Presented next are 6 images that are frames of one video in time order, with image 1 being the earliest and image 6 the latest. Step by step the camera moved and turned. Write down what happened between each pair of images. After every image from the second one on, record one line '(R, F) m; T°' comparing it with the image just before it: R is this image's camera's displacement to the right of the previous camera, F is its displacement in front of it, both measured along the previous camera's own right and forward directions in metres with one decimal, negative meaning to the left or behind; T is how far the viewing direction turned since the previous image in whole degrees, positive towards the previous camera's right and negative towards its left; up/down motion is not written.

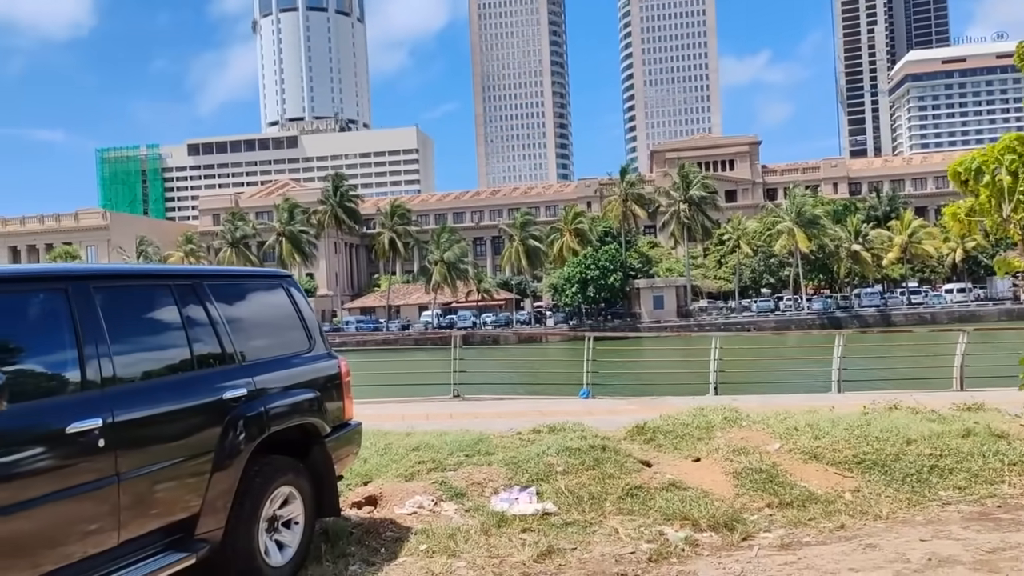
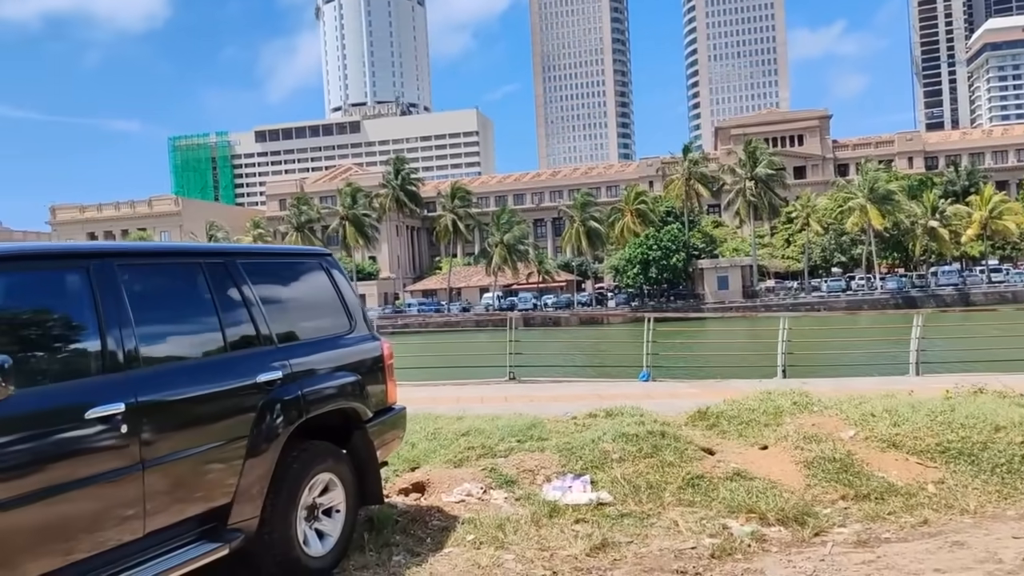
(+0.1, +0.3) m; -4°
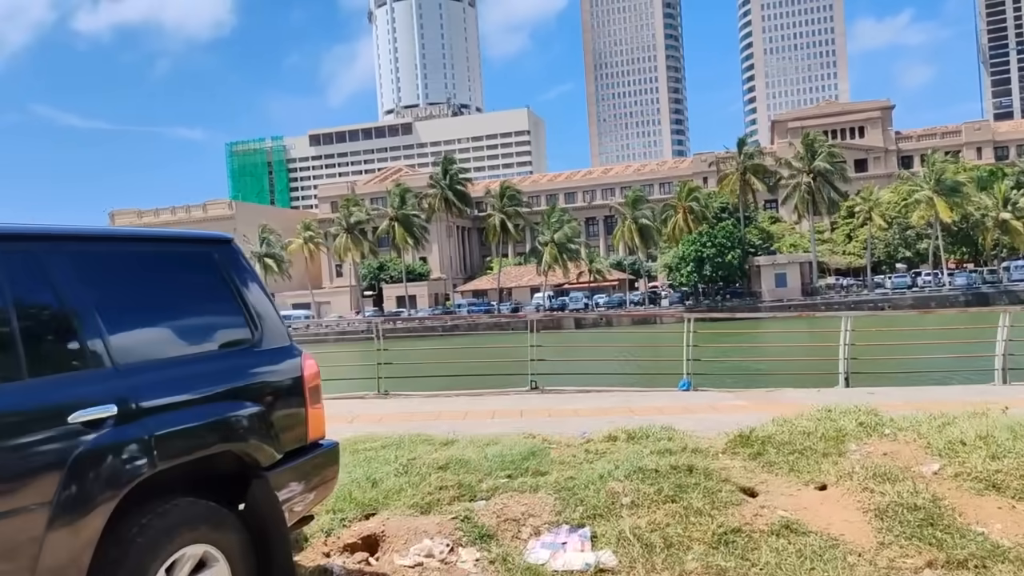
(+0.4, +1.2) m; -4°
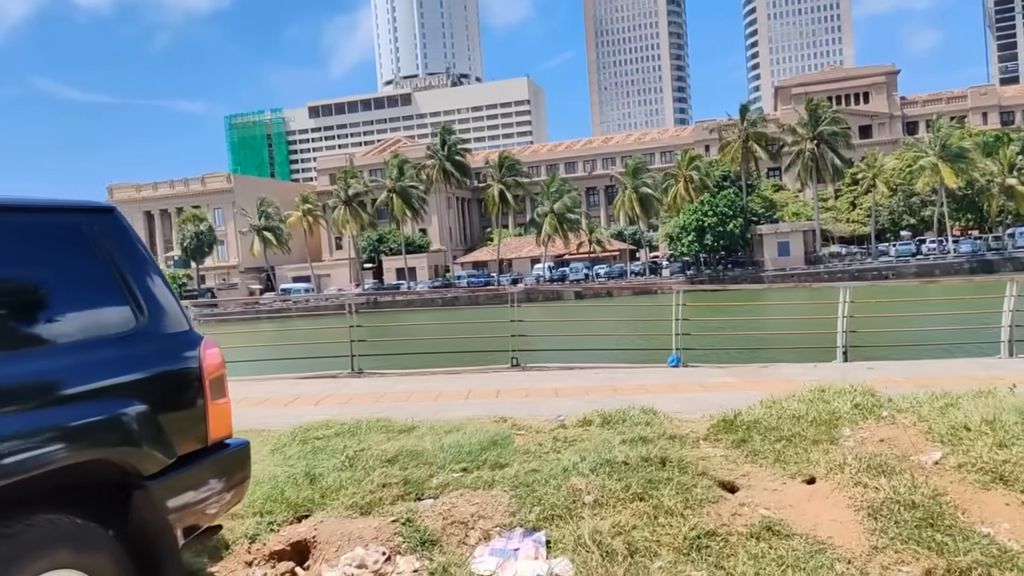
(+0.3, +0.5) m; 0°
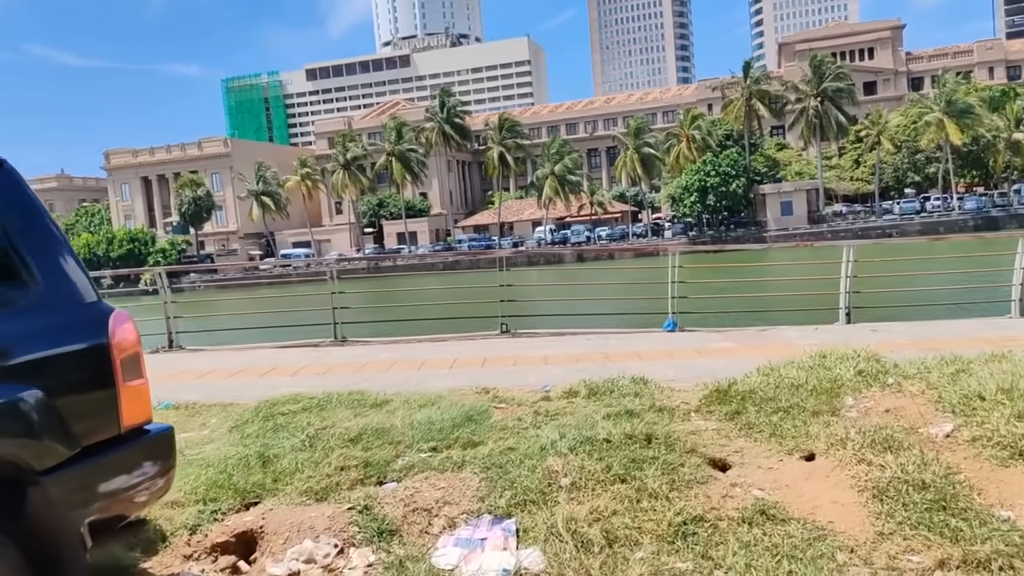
(+0.2, +0.4) m; 0°
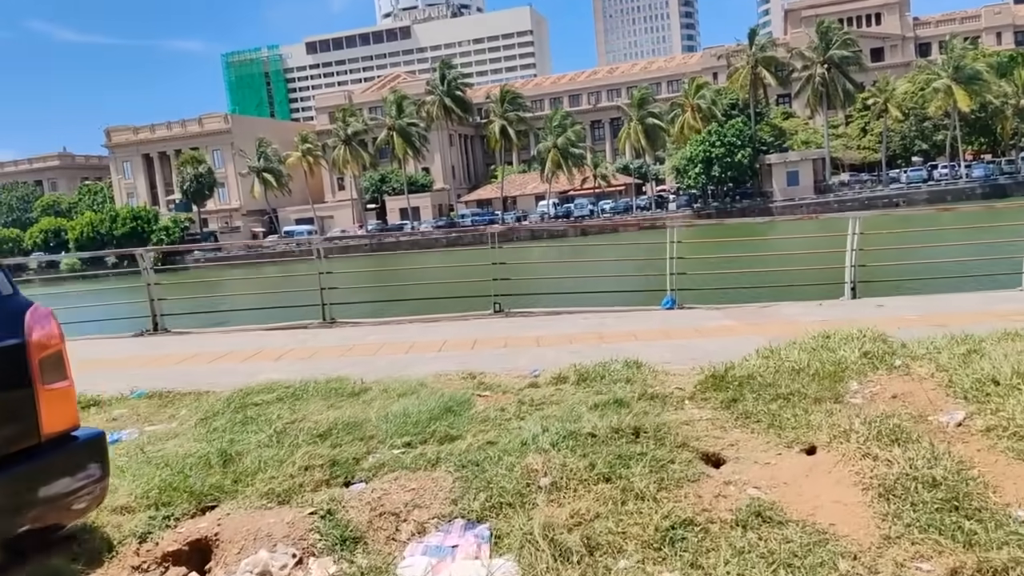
(+0.1, +0.3) m; 0°
